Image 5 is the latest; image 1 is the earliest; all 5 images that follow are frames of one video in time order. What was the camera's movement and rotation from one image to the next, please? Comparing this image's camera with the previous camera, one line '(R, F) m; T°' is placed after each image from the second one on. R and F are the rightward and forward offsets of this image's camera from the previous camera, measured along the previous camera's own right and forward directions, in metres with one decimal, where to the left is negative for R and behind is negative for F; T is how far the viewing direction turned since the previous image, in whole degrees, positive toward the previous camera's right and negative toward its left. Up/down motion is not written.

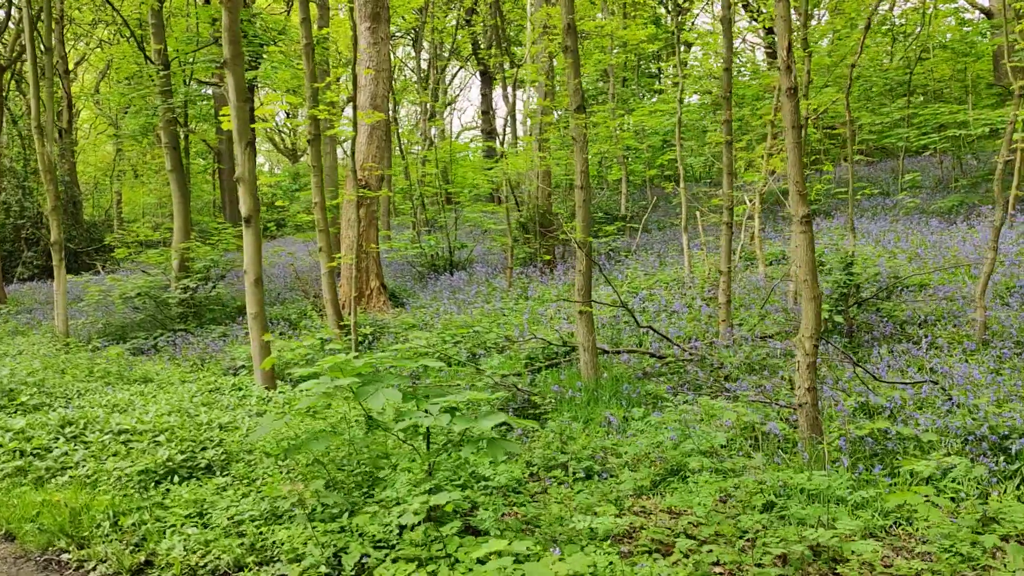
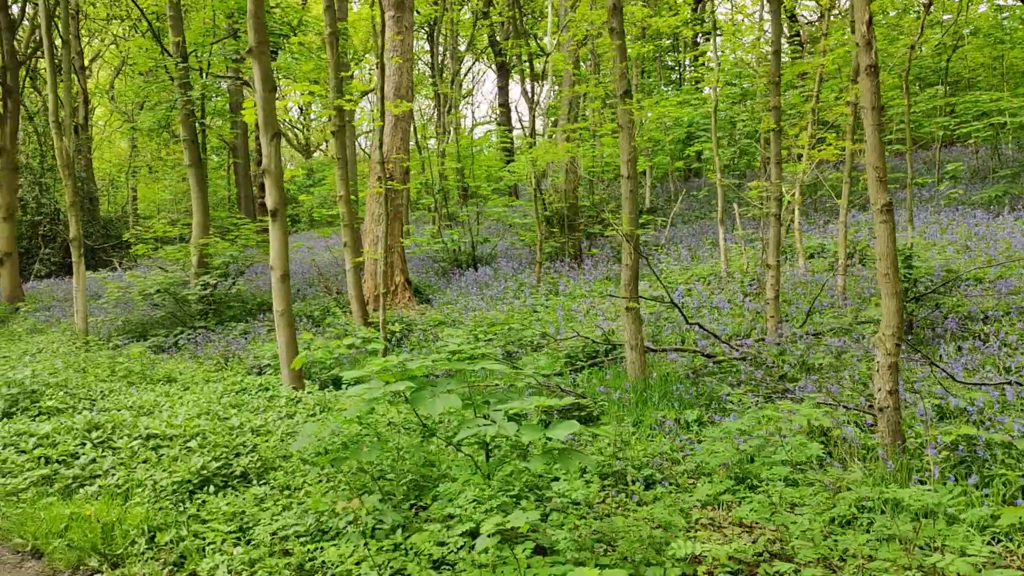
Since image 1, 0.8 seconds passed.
(-0.2, +0.3) m; -1°
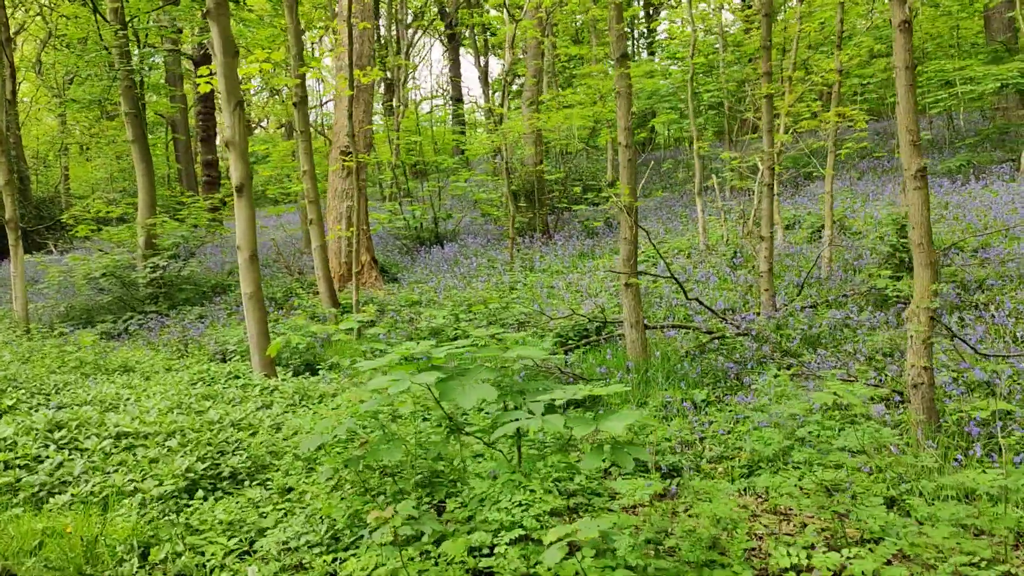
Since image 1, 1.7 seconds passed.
(-0.3, +0.3) m; +4°
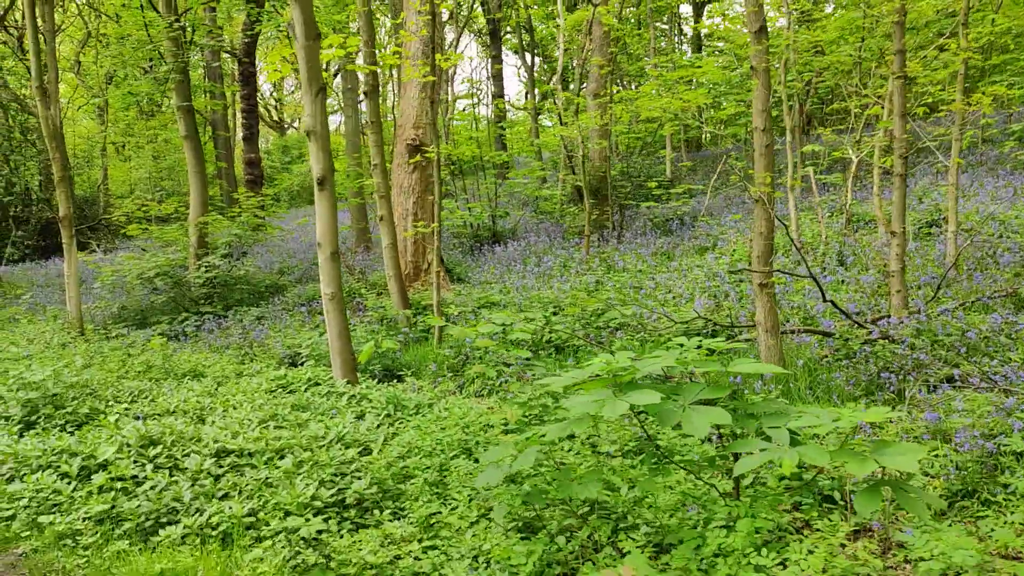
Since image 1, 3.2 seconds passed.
(-0.6, +0.5) m; -2°
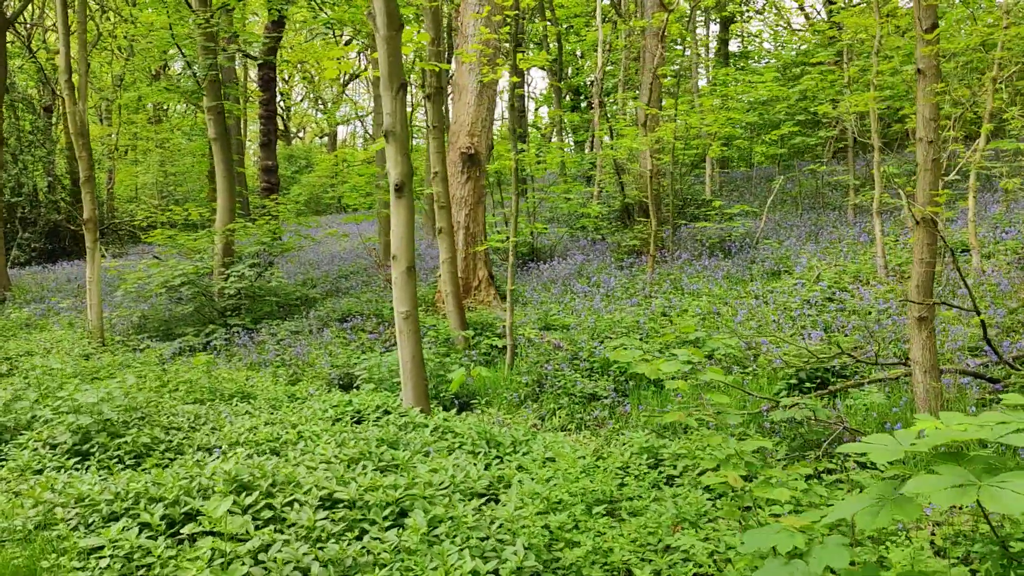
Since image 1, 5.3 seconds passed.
(-0.7, +0.6) m; 0°
